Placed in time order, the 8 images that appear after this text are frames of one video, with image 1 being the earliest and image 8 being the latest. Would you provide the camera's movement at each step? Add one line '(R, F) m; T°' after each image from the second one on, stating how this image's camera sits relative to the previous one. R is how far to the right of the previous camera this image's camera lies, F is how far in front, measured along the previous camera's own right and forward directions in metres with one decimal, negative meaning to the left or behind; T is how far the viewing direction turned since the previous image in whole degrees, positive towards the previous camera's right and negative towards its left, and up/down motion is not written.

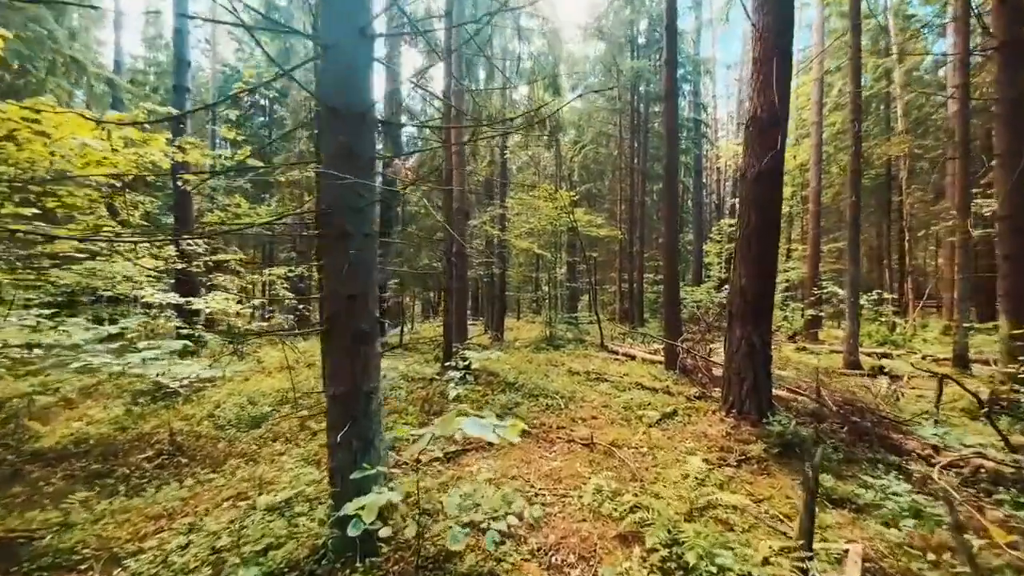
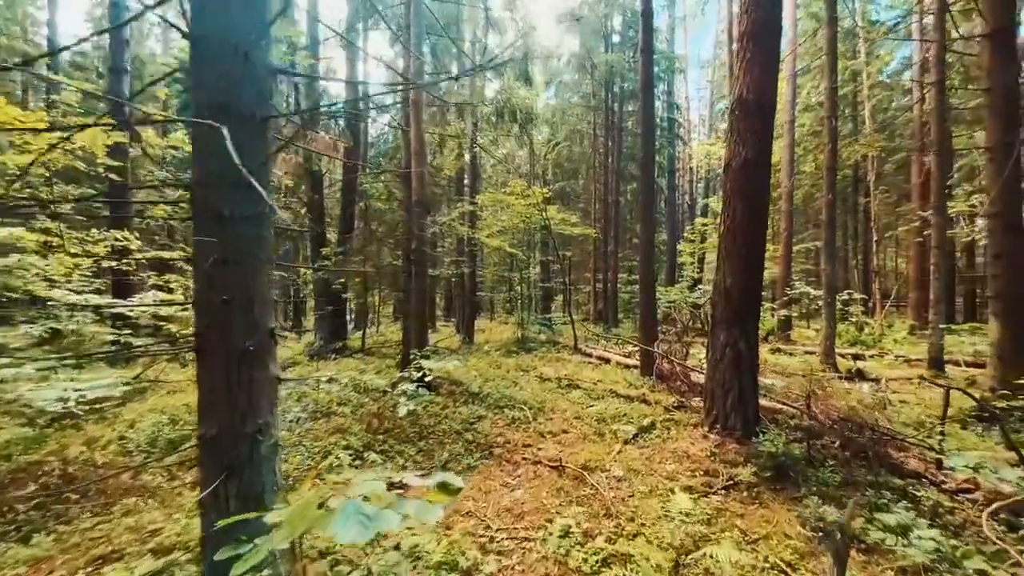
(+0.2, +0.6) m; +3°
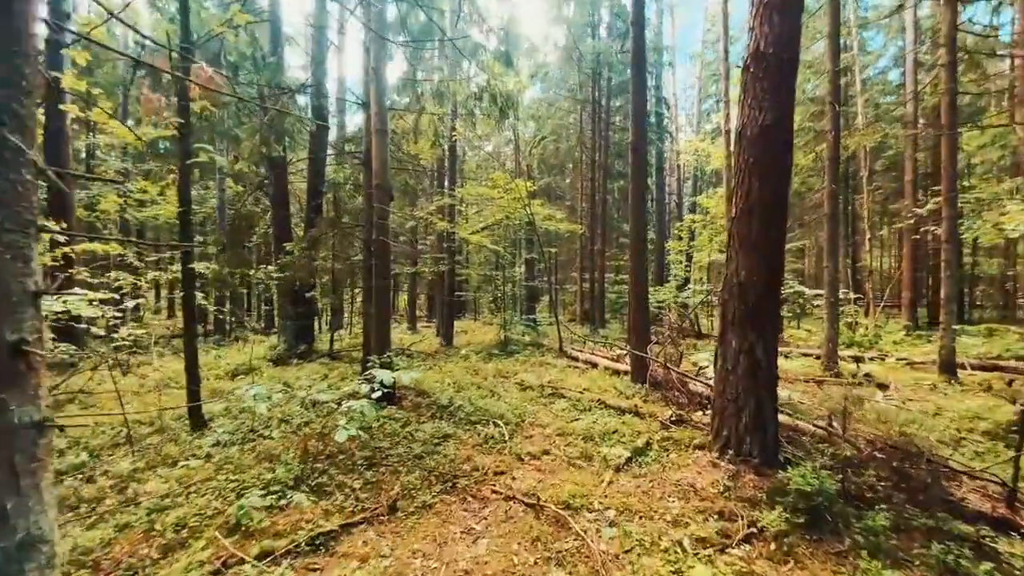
(+0.2, +0.8) m; +2°
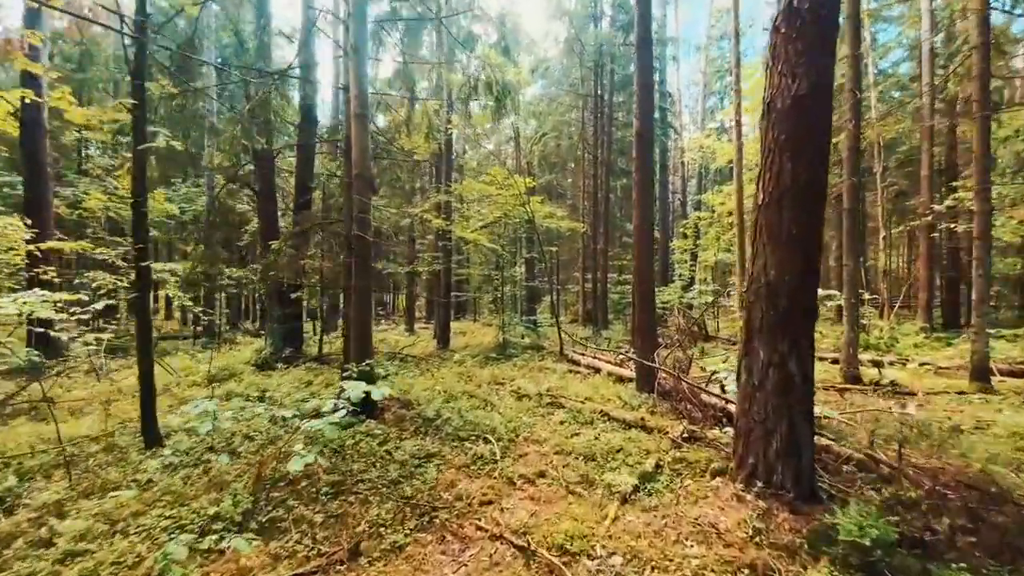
(+0.1, +0.6) m; 0°
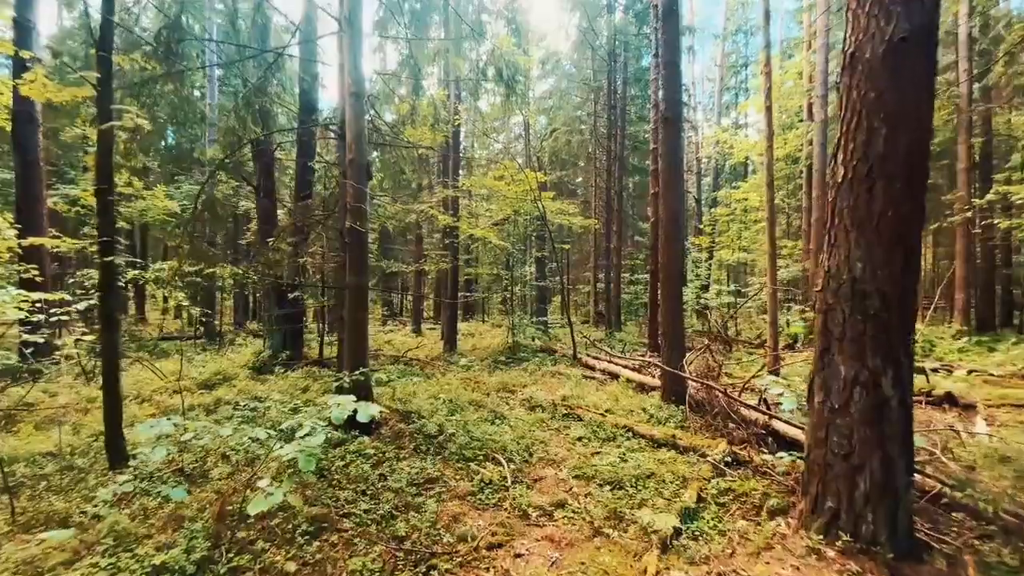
(0.0, +0.6) m; -1°
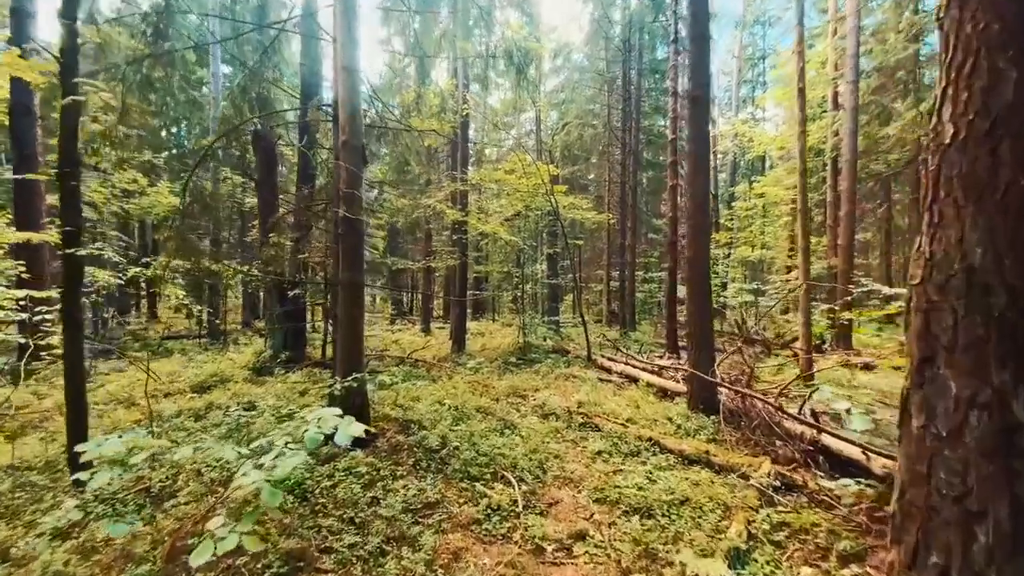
(0.0, +0.5) m; -1°
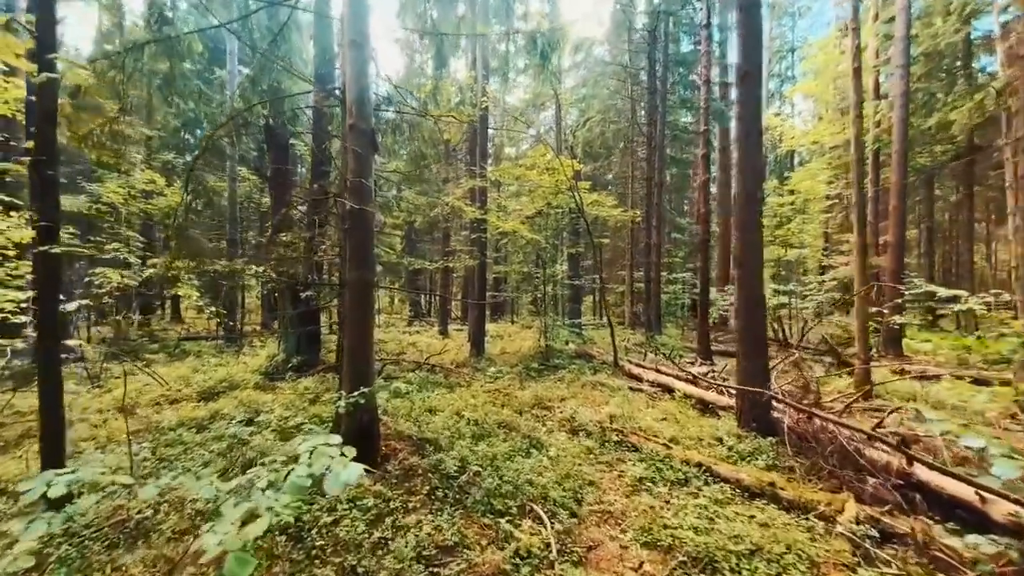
(-0.1, +0.5) m; -2°
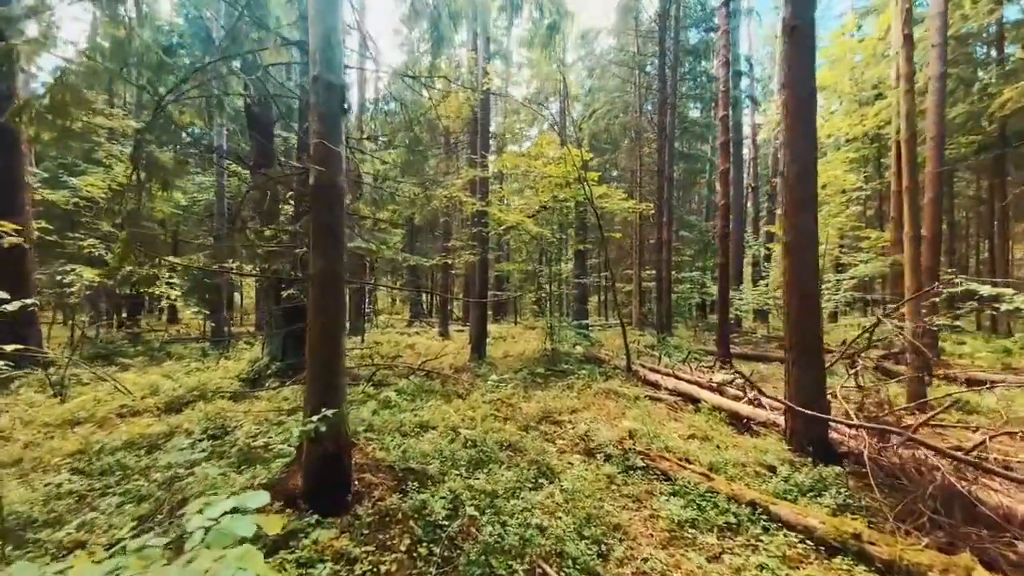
(0.0, +0.8) m; 0°
